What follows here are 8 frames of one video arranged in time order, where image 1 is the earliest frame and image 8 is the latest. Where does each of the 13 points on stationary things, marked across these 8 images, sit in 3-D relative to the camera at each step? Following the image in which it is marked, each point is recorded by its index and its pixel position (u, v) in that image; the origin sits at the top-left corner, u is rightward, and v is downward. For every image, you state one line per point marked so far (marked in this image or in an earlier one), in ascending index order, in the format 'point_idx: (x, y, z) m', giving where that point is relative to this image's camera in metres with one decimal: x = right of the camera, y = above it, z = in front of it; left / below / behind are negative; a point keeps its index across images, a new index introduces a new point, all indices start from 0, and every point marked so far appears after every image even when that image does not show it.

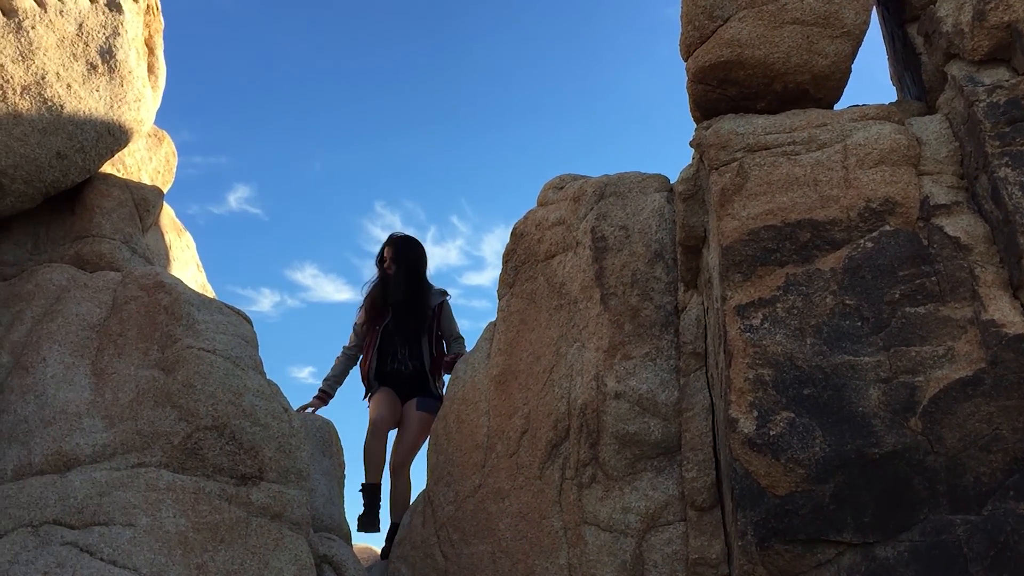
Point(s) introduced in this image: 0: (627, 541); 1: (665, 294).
0: (+0.7, -1.6, +6.4) m
1: (+1.1, 0.0, +6.9) m
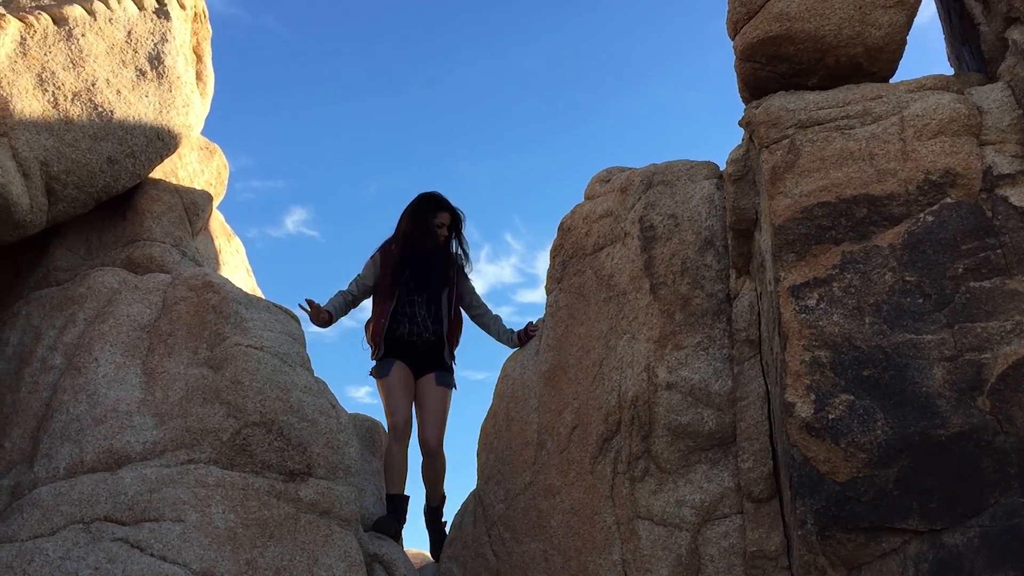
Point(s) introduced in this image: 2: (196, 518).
0: (+1.1, -1.6, +6.2) m
1: (+1.4, 0.0, +6.7) m
2: (-2.0, -1.4, +6.2) m
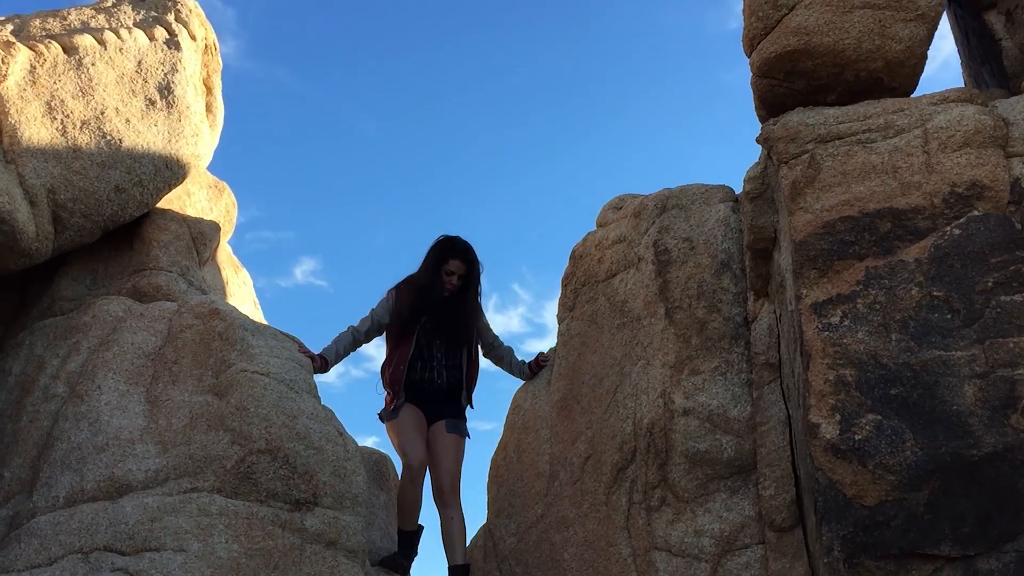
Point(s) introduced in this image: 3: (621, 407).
0: (+1.1, -1.7, +6.0) m
1: (+1.5, -0.1, +6.5) m
2: (-1.9, -1.6, +6.0) m
3: (+0.7, -0.8, +6.8) m
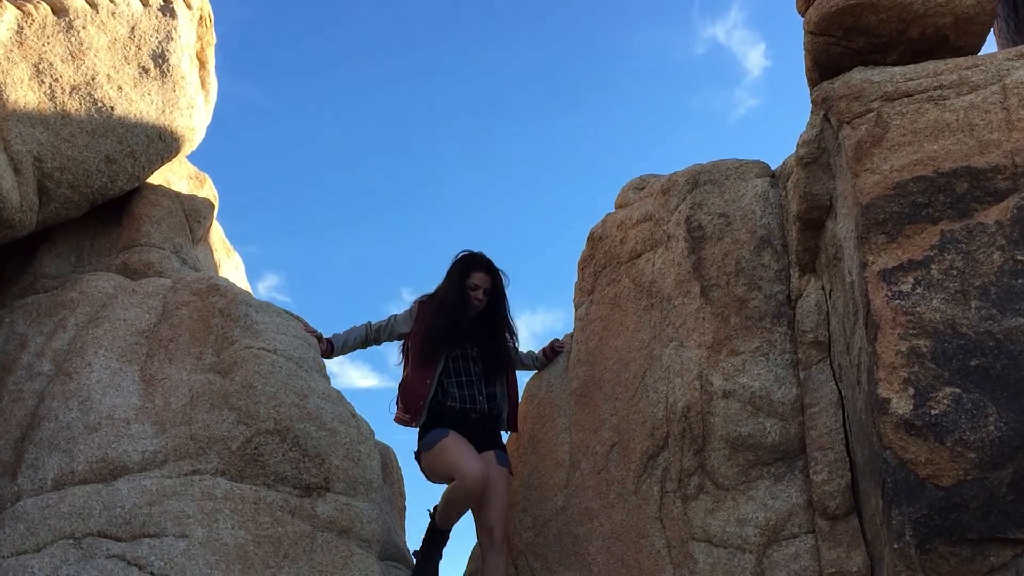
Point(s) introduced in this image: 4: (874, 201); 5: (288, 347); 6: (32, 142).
0: (+1.3, -1.5, +5.6) m
1: (+1.6, 0.0, +6.2) m
2: (-1.7, -1.4, +5.5) m
3: (+0.9, -0.7, +6.4) m
4: (+1.8, +0.4, +4.8) m
5: (-1.5, -0.4, +6.4) m
6: (-3.7, +1.1, +7.6) m
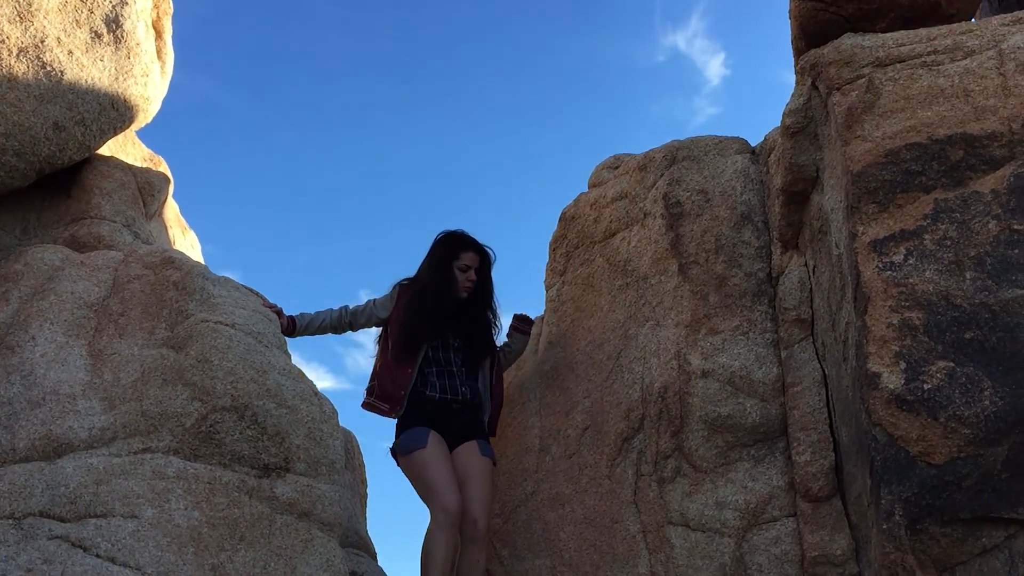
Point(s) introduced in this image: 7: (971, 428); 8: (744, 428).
0: (+1.1, -1.4, +5.4) m
1: (+1.5, +0.2, +6.0) m
2: (-1.9, -1.2, +5.2) m
3: (+0.7, -0.5, +6.2) m
4: (+1.7, +0.6, +4.7) m
5: (-1.6, -0.2, +6.1) m
6: (-3.9, +1.3, +7.2) m
7: (+2.0, -0.6, +4.2) m
8: (+1.3, -0.8, +5.6) m
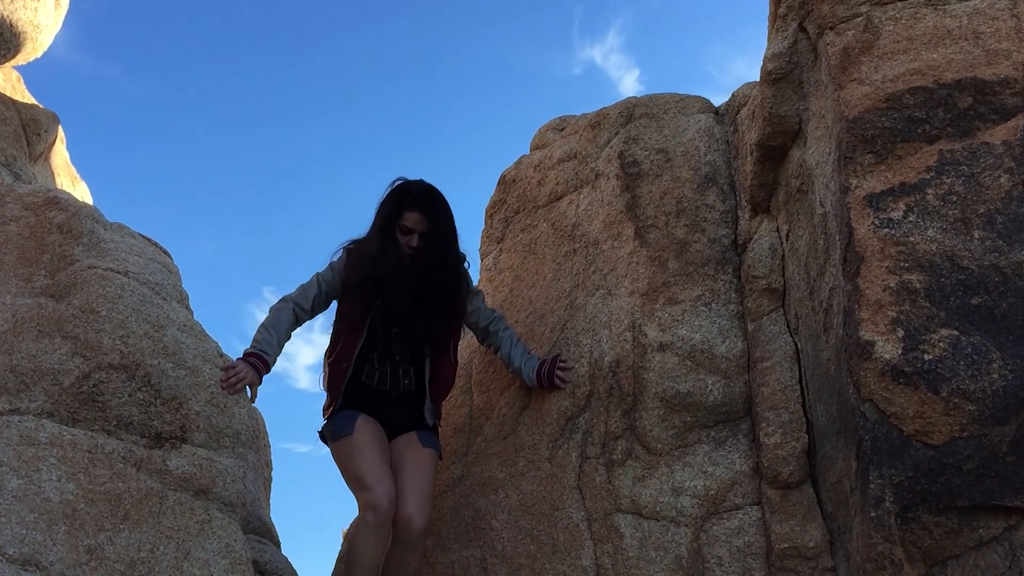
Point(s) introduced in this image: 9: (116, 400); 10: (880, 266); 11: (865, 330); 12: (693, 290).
0: (+0.8, -1.2, +4.8) m
1: (+1.2, +0.3, +5.5) m
2: (-2.2, -0.9, +4.4) m
3: (+0.3, -0.3, +5.6) m
4: (+1.5, +0.7, +4.2) m
5: (-2.0, +0.1, +5.3) m
6: (-4.2, +1.7, +6.2) m
7: (+1.8, -0.4, +3.8) m
8: (+1.0, -0.6, +5.0) m
9: (-1.9, -0.5, +4.8) m
10: (+1.5, +0.1, +4.0) m
11: (+1.4, -0.2, +4.0) m
12: (+1.0, 0.0, +5.3) m
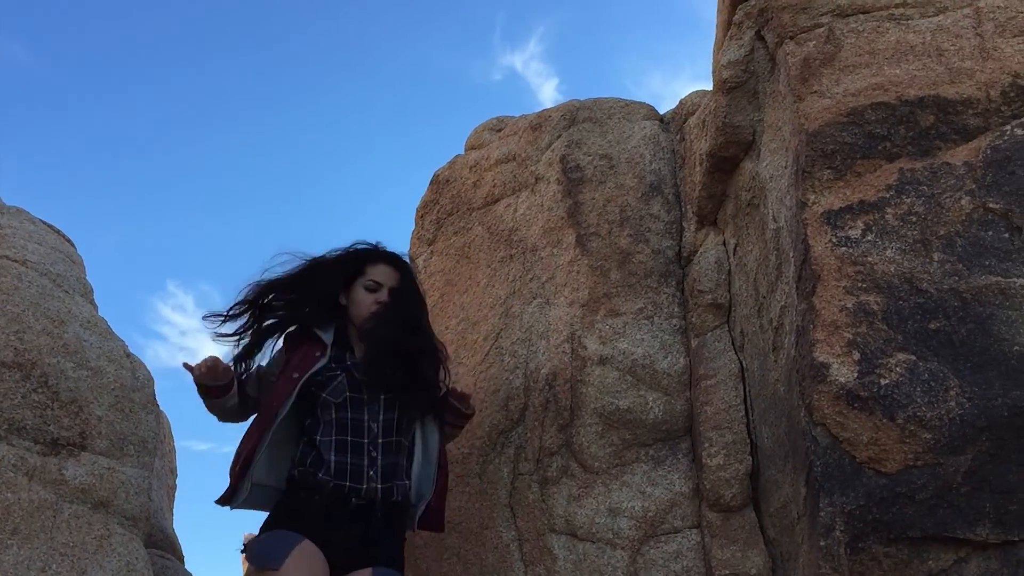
0: (+0.5, -1.3, +4.6) m
1: (+0.8, +0.3, +5.3) m
2: (-2.4, -0.8, +3.9) m
3: (0.0, -0.4, +5.3) m
4: (+1.3, +0.7, +4.0) m
5: (-2.3, +0.1, +4.9) m
6: (-4.6, +1.8, +5.5) m
7: (+1.5, -0.5, +3.6) m
8: (+0.6, -0.7, +4.8) m
9: (-2.2, -0.5, +4.3) m
10: (+1.3, 0.0, +3.8) m
11: (+1.2, -0.2, +3.8) m
12: (+0.6, -0.1, +5.1) m
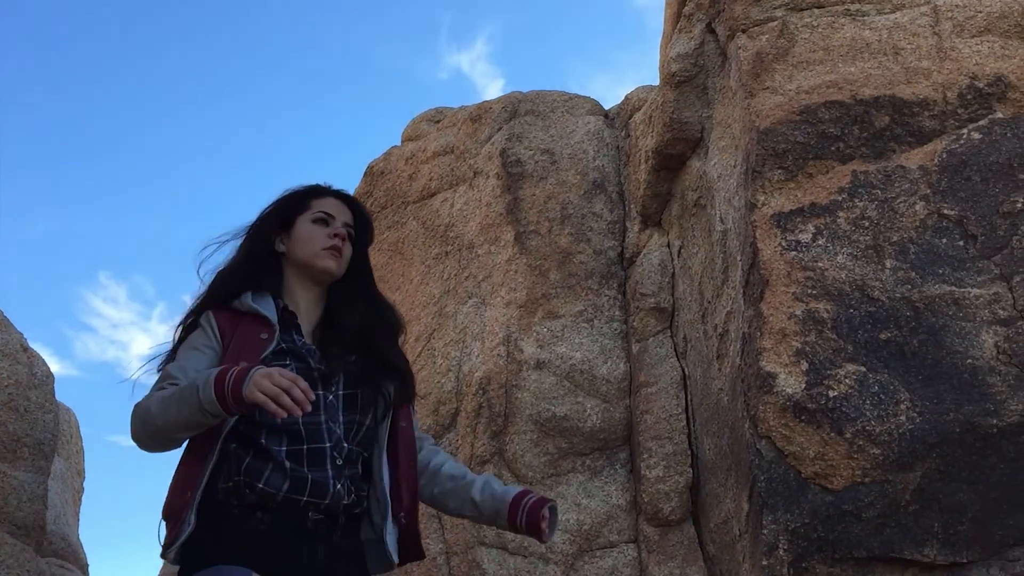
0: (+0.2, -1.3, +4.4) m
1: (+0.5, +0.3, +5.1) m
2: (-2.7, -0.8, +3.5) m
3: (-0.4, -0.4, +5.1) m
4: (+1.0, +0.6, +3.8) m
5: (-2.6, +0.2, +4.4) m
6: (-4.9, +1.9, +5.0) m
7: (+1.3, -0.6, +3.5) m
8: (+0.3, -0.7, +4.6) m
9: (-2.5, -0.4, +3.9) m
10: (+1.0, 0.0, +3.7) m
11: (+0.9, -0.3, +3.6) m
12: (+0.3, -0.1, +4.9) m
